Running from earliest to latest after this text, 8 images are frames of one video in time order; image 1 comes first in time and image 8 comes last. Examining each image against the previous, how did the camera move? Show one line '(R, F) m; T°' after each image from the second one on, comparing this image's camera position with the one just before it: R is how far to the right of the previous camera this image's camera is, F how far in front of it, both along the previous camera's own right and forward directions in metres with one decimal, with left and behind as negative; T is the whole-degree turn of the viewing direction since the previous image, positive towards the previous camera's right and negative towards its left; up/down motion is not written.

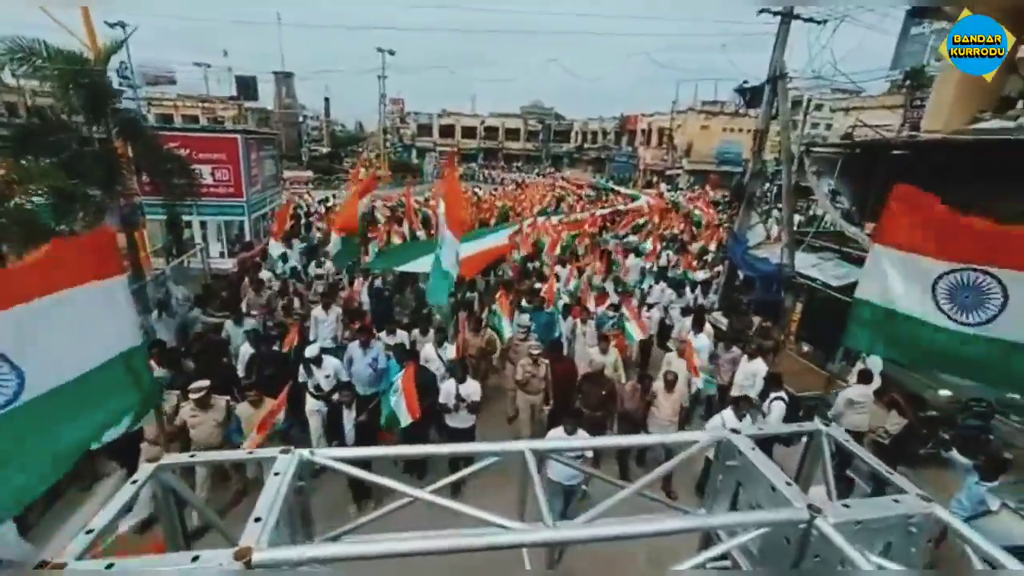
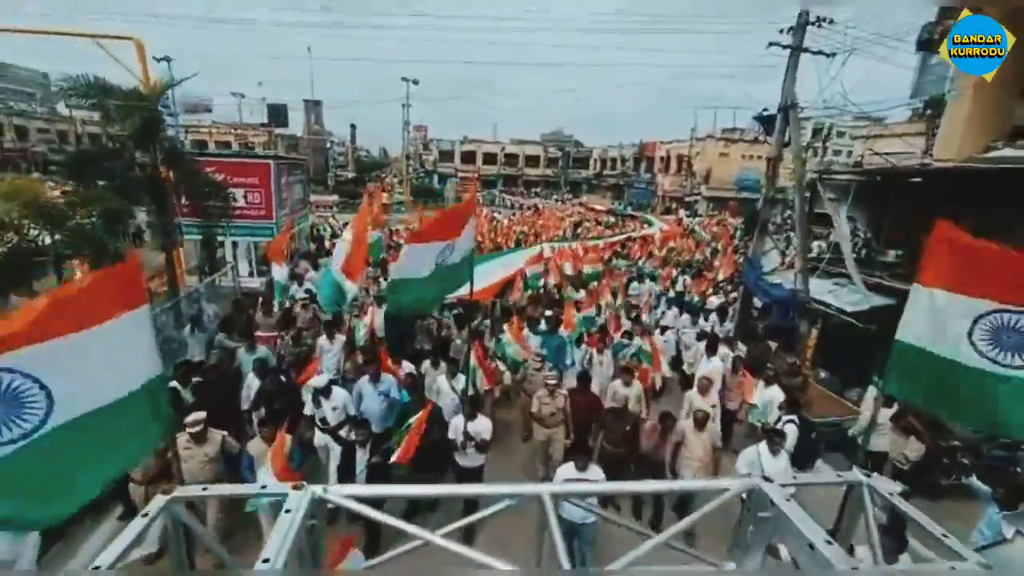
(0.0, -0.2) m; -2°
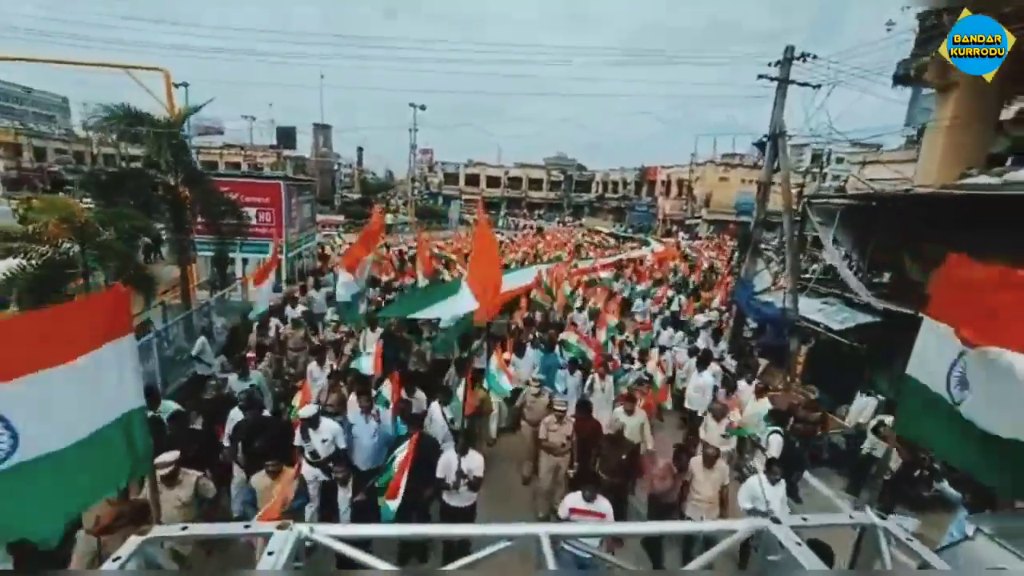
(0.0, -0.2) m; 0°
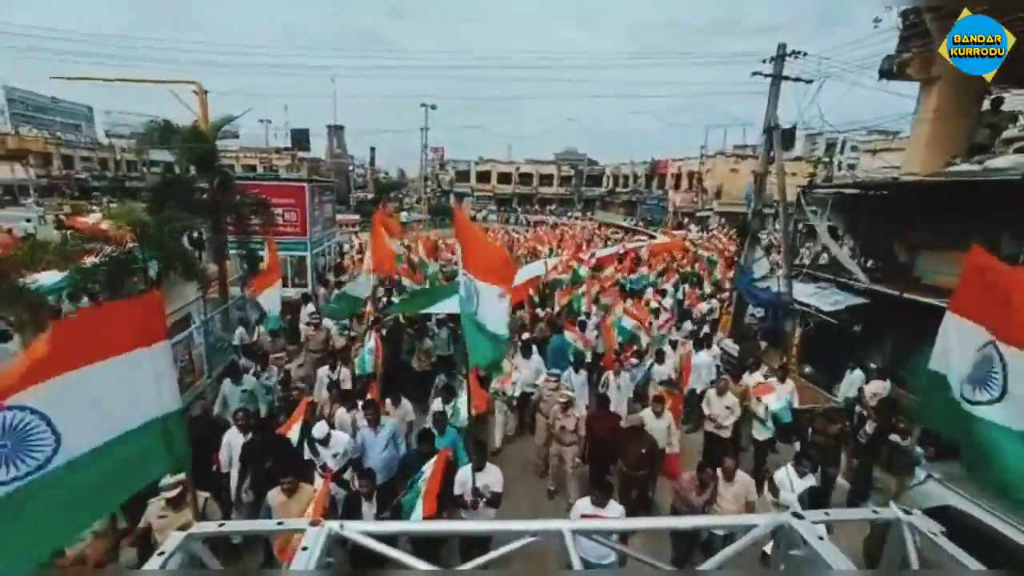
(0.0, -0.4) m; -1°
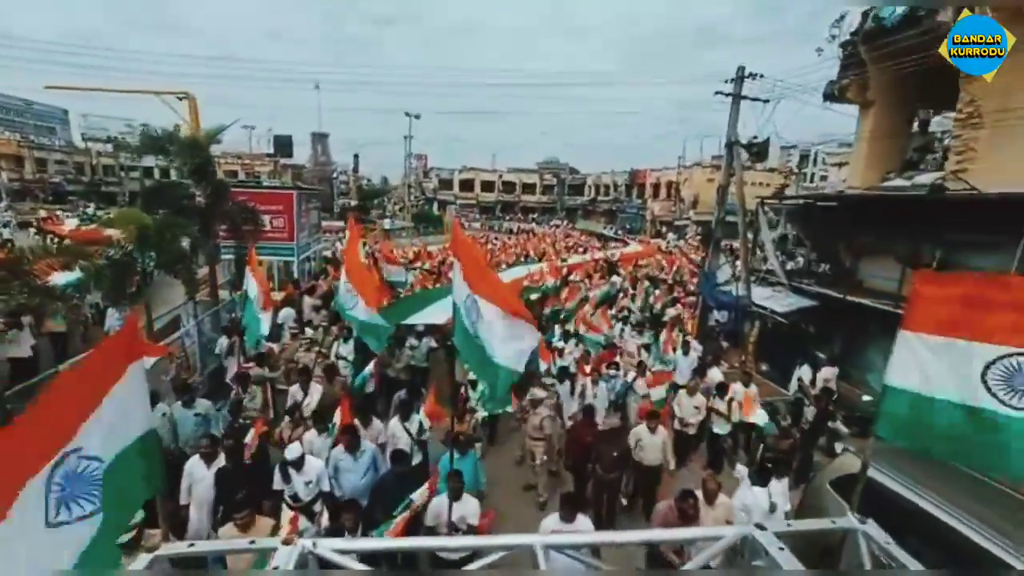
(0.0, -0.4) m; +2°
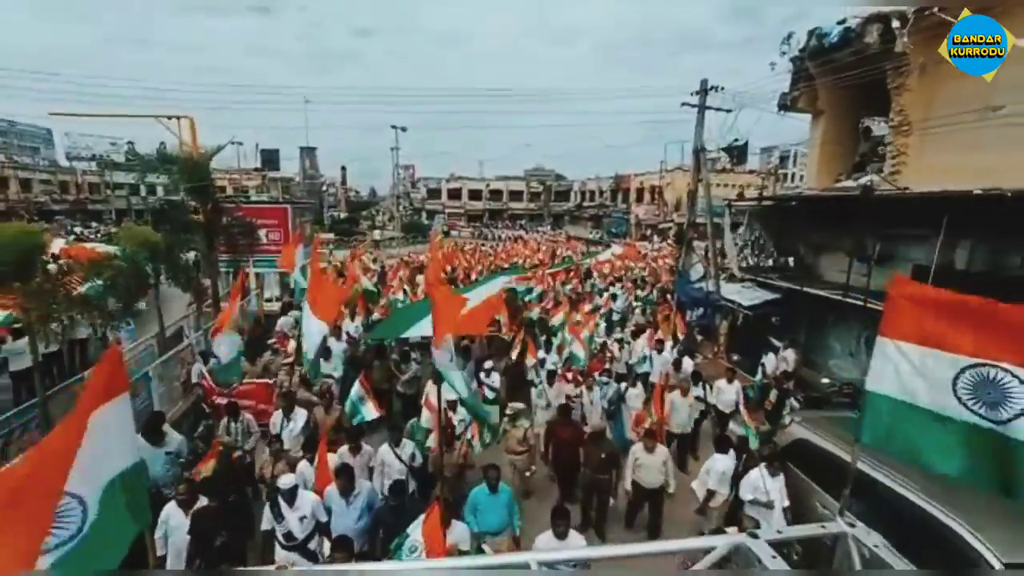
(0.0, -0.5) m; +1°
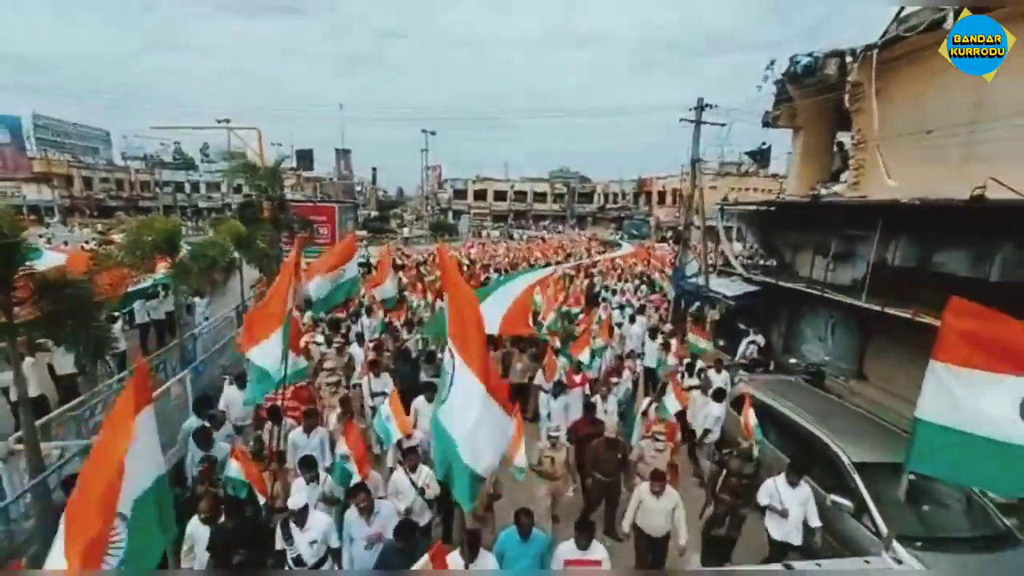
(+0.1, -1.0) m; -2°
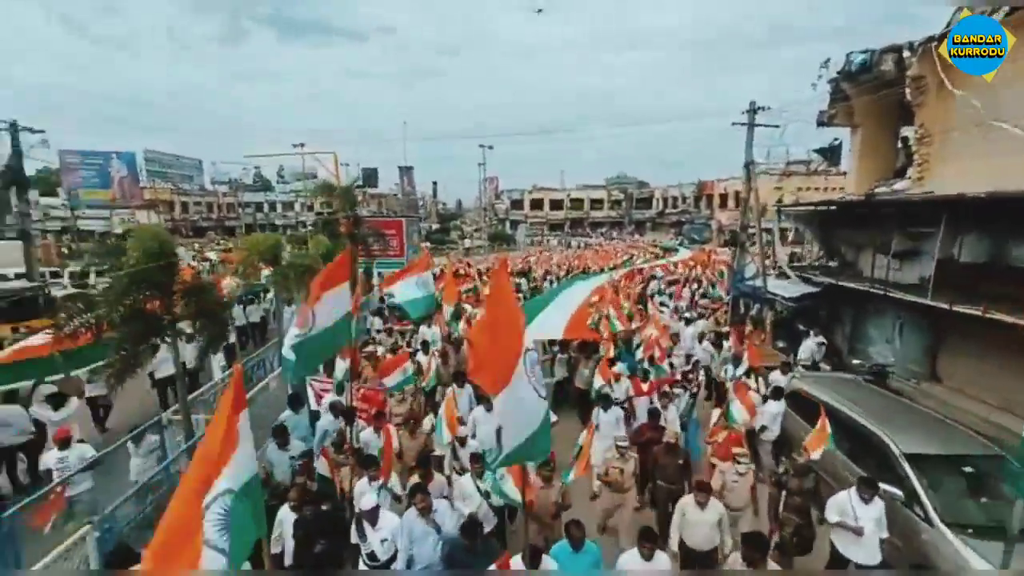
(0.0, -0.3) m; -5°
